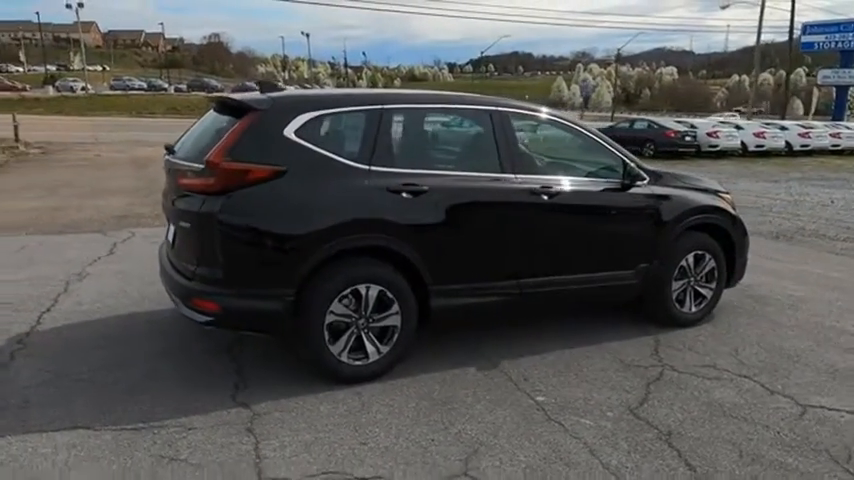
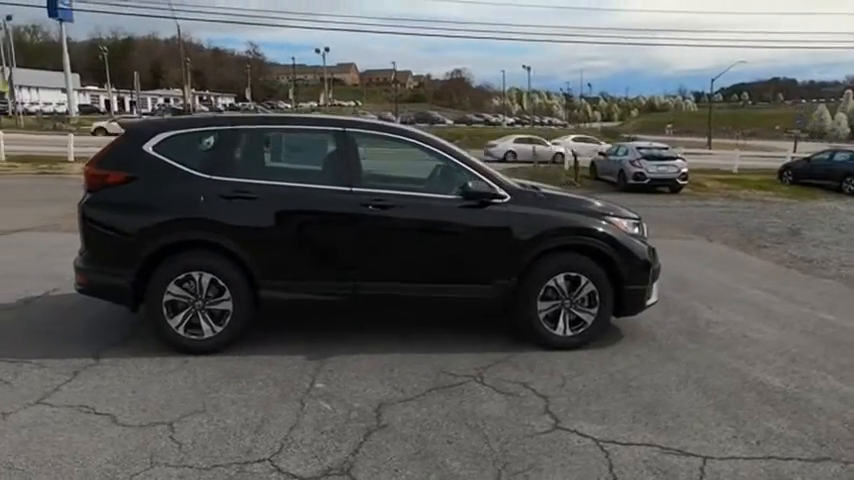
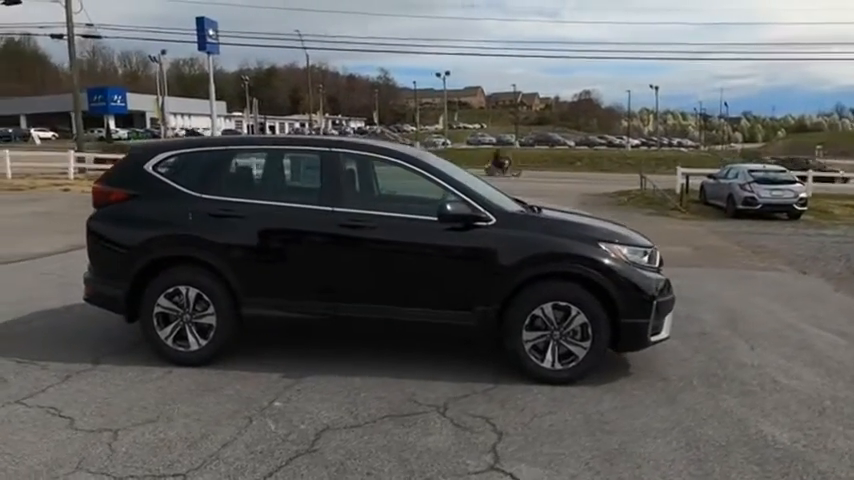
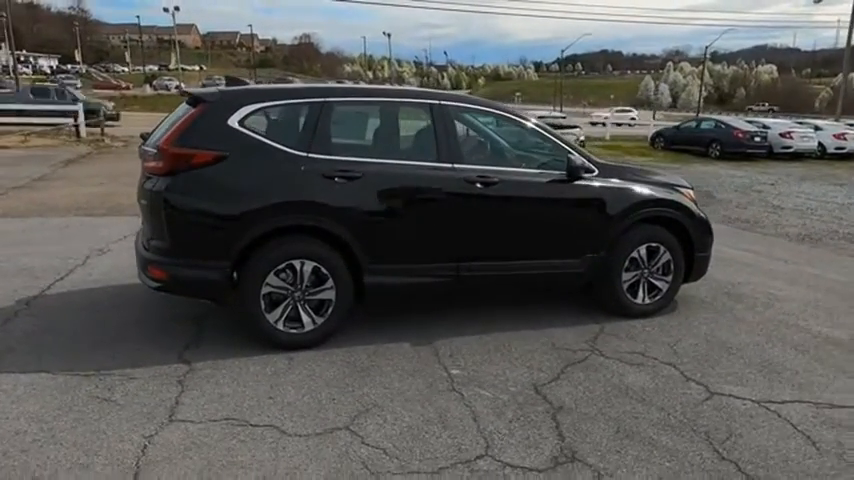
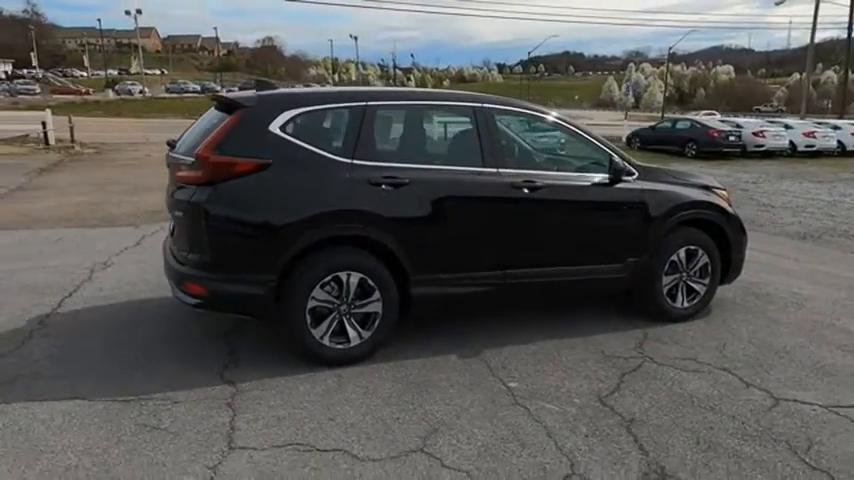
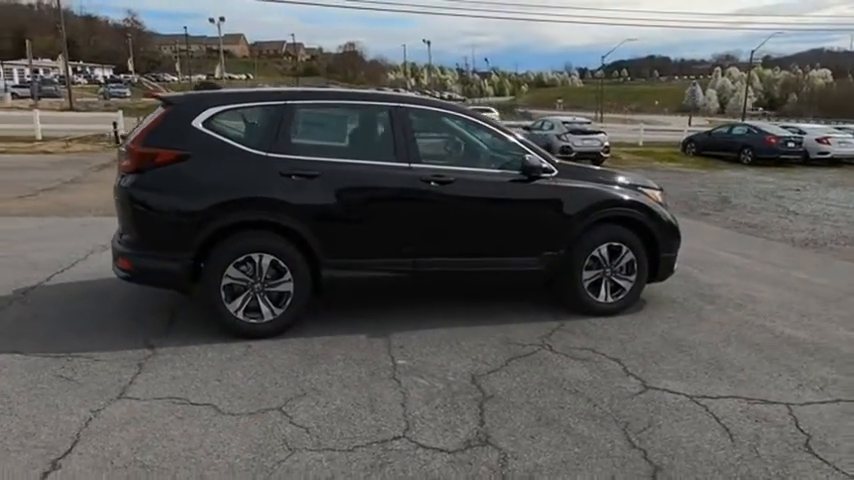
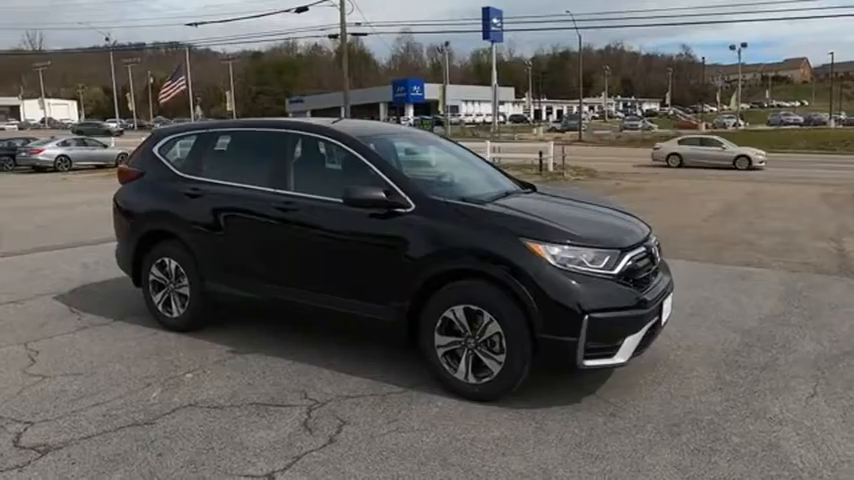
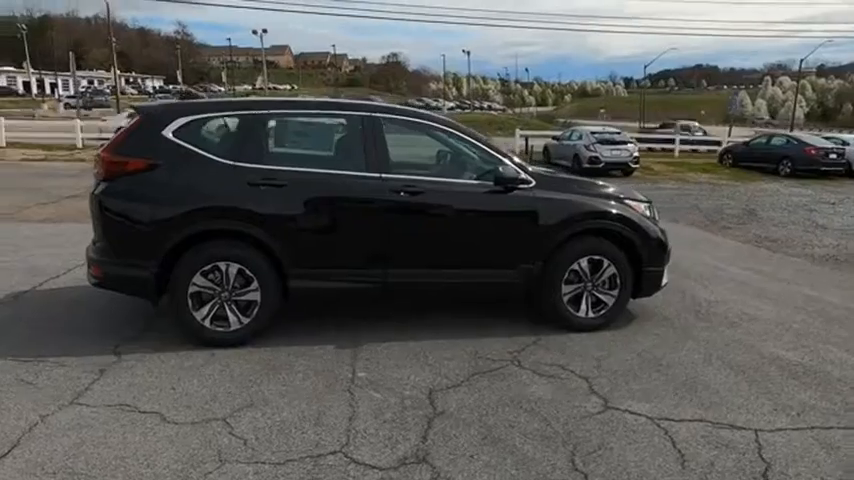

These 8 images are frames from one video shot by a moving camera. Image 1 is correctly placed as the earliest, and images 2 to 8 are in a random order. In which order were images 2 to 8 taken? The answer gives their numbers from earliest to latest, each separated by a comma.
5, 4, 6, 8, 2, 3, 7
